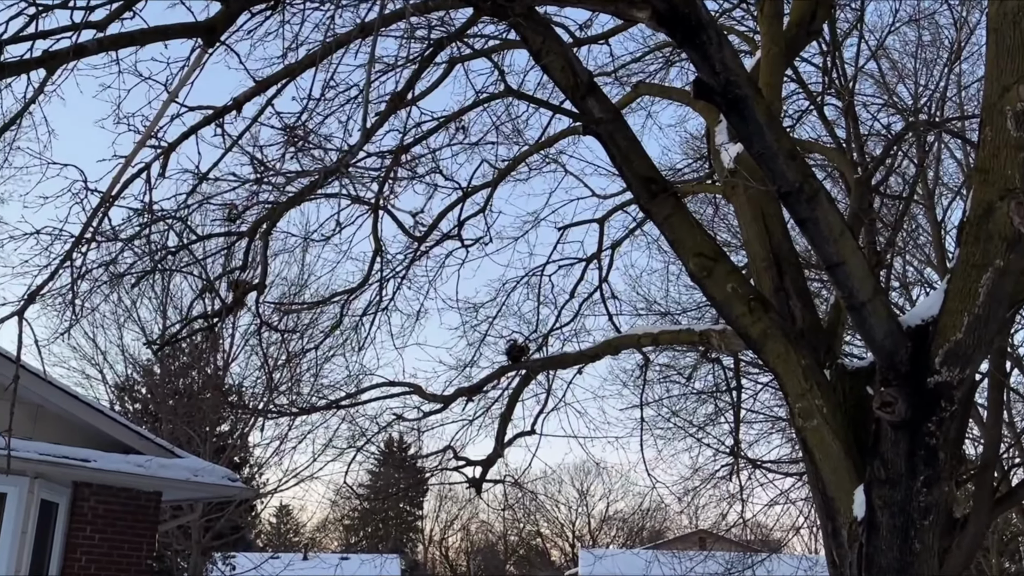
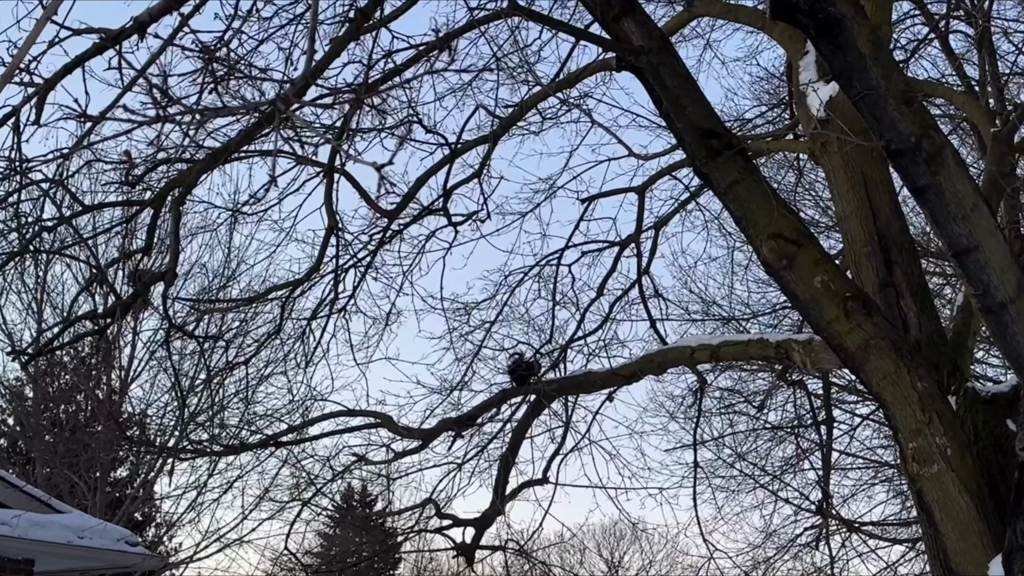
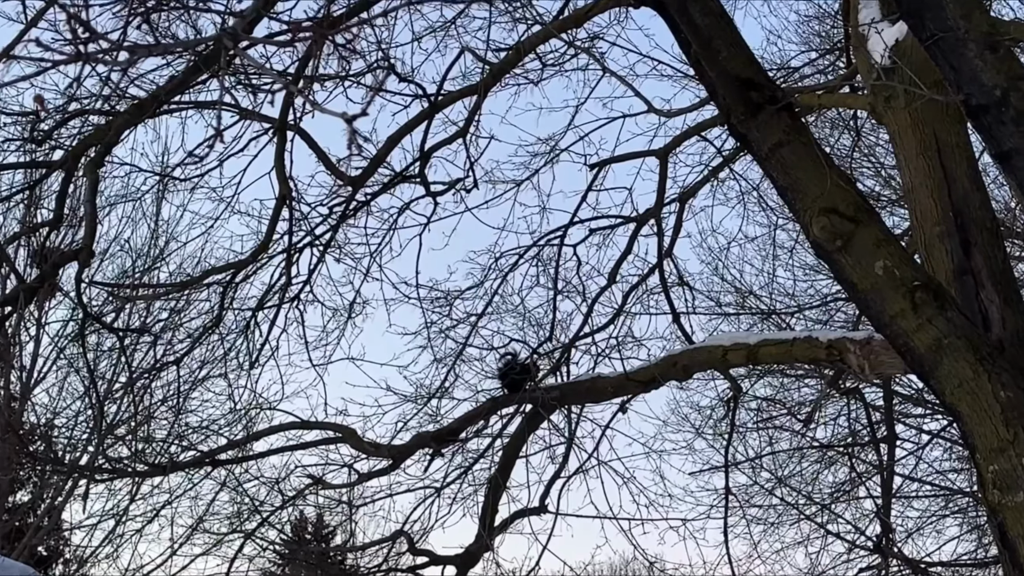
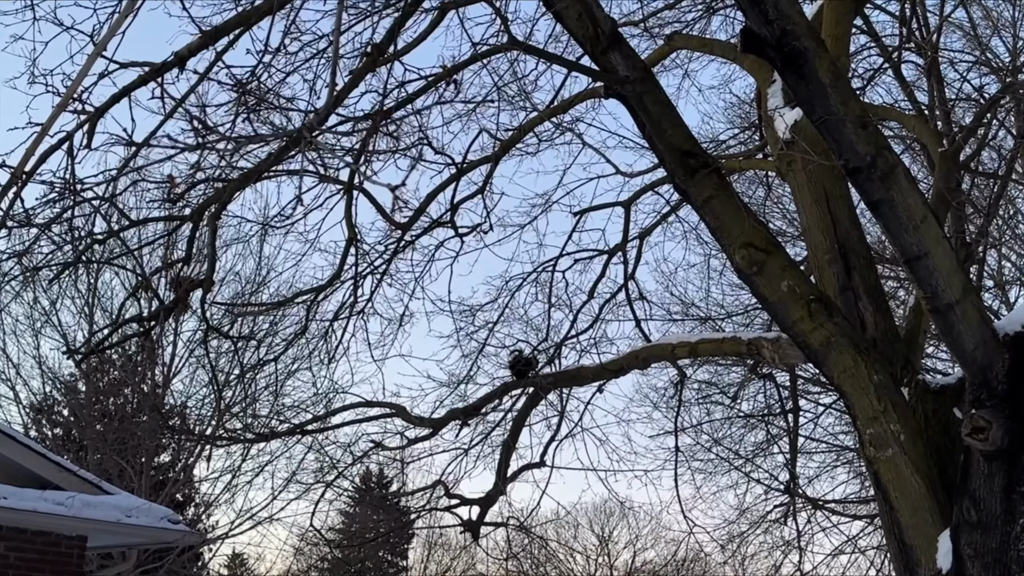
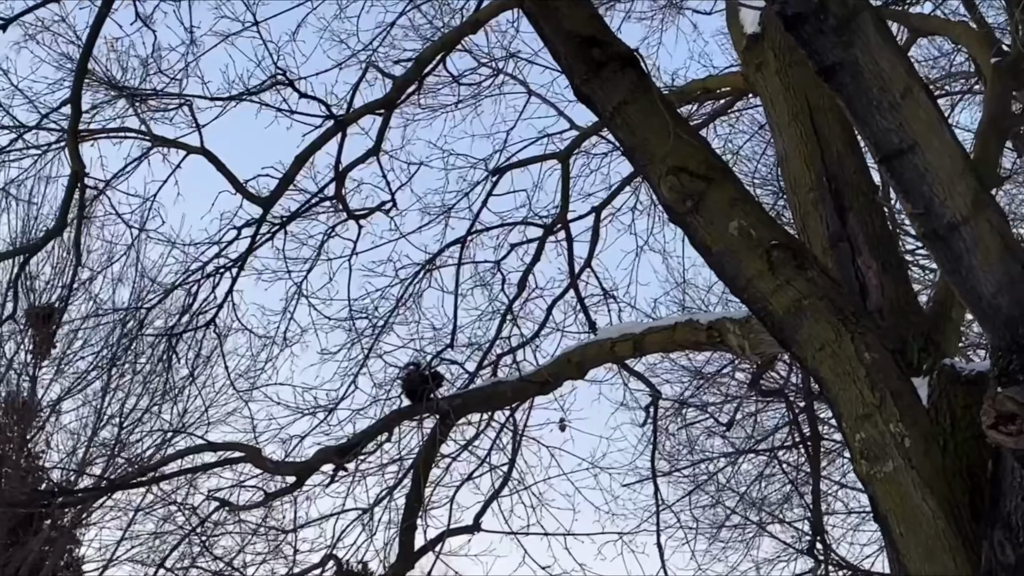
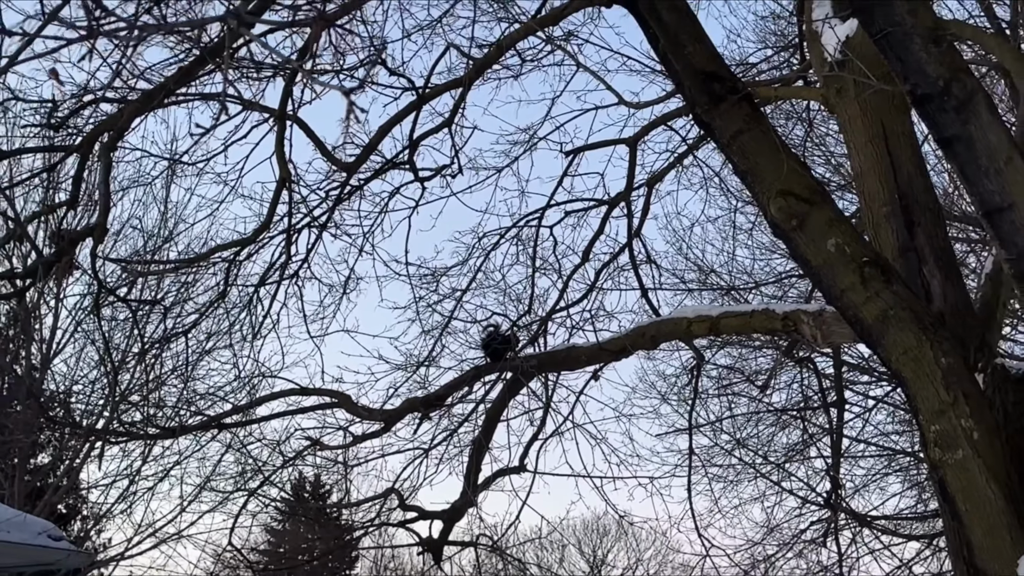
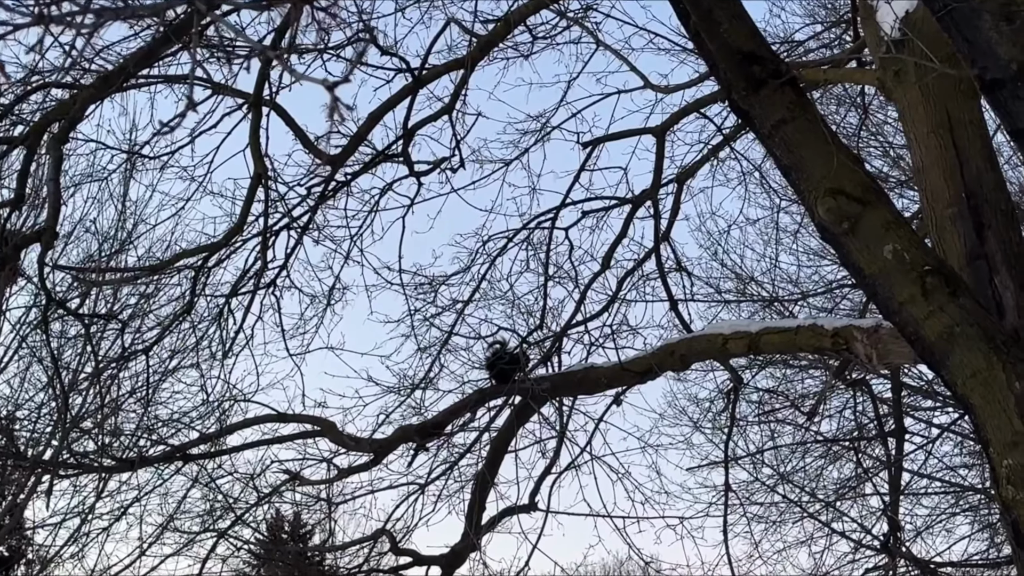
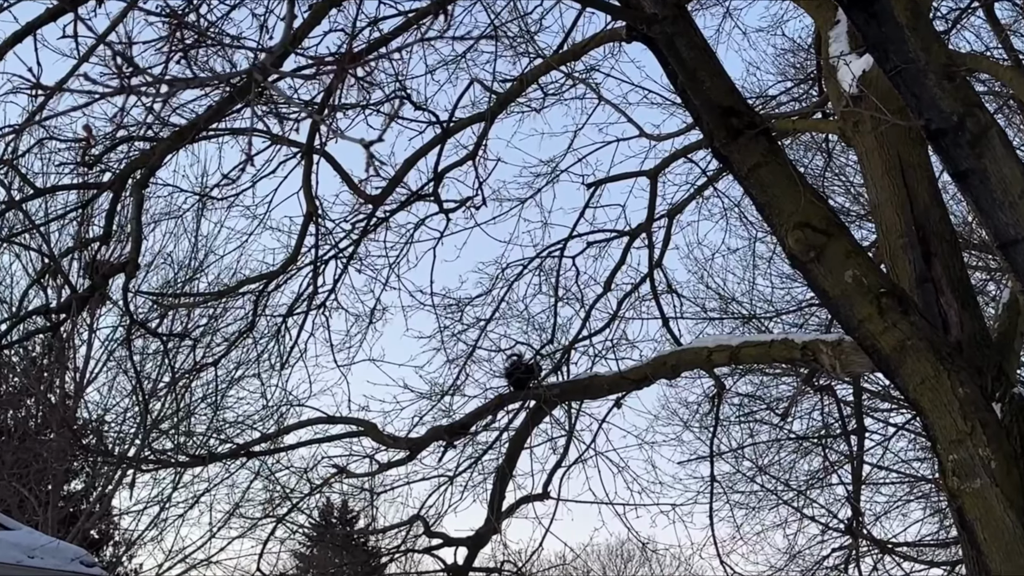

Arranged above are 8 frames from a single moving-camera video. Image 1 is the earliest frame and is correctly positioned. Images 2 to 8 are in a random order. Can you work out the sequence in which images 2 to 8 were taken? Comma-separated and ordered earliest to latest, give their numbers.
4, 2, 8, 3, 7, 6, 5
